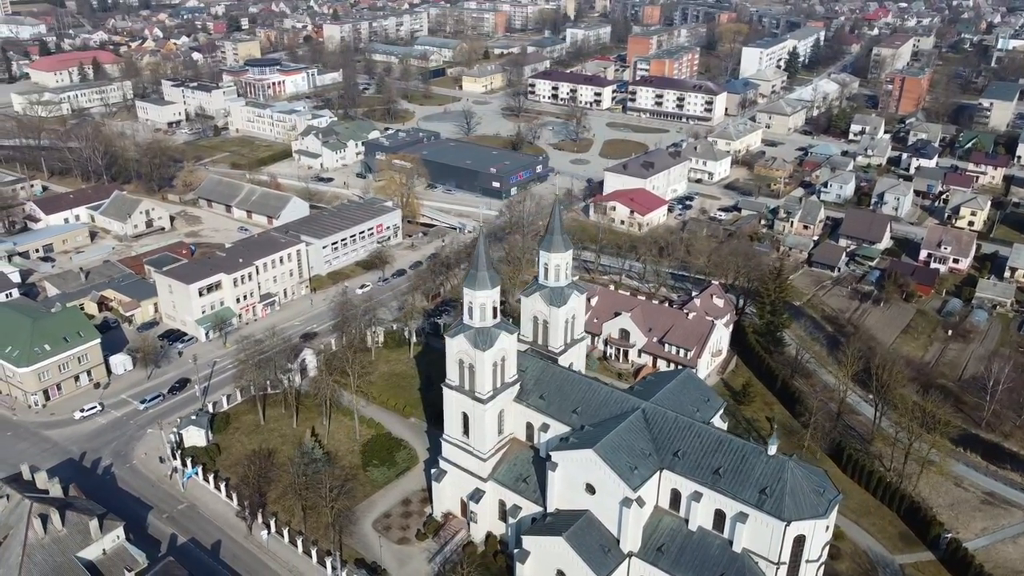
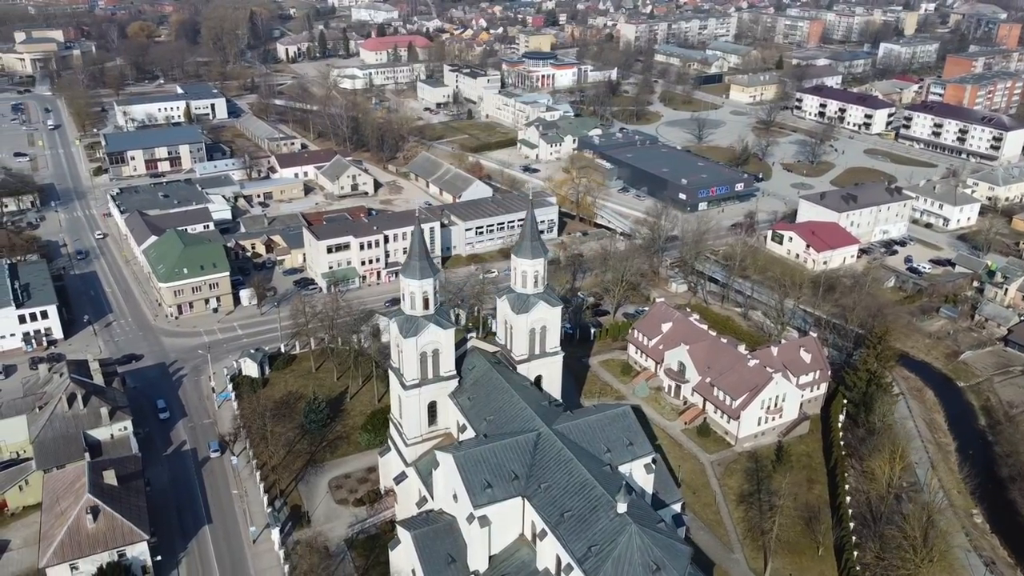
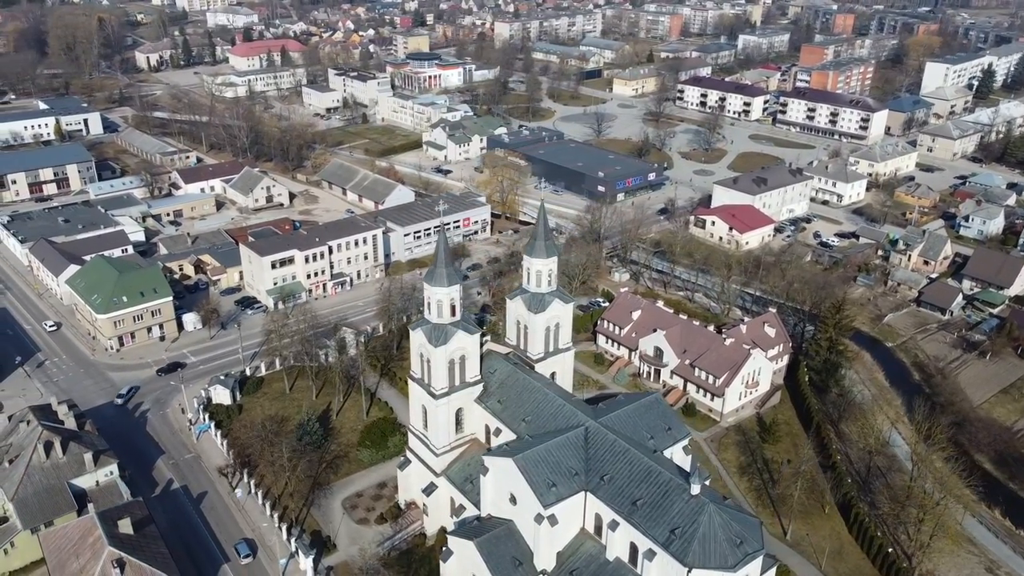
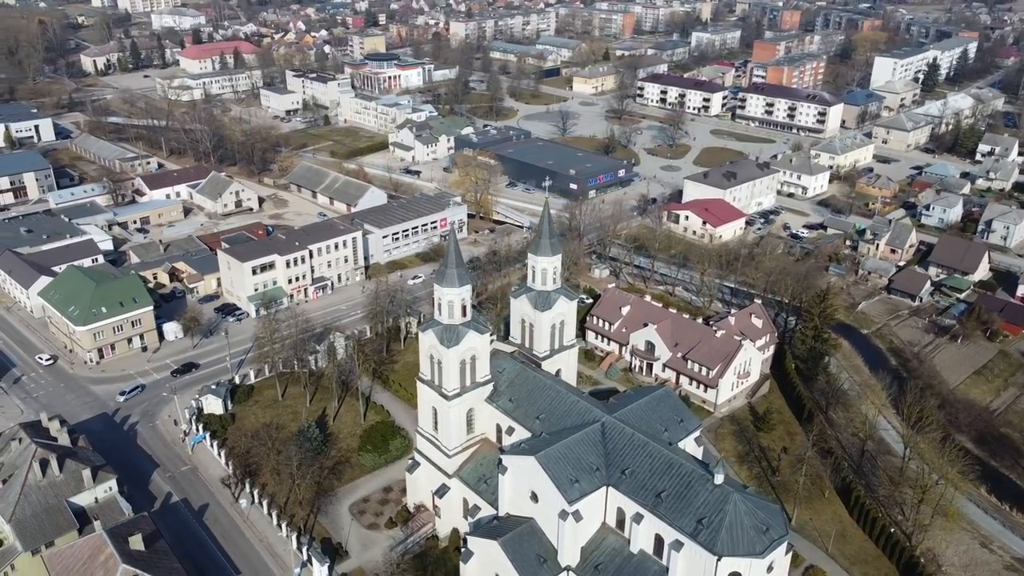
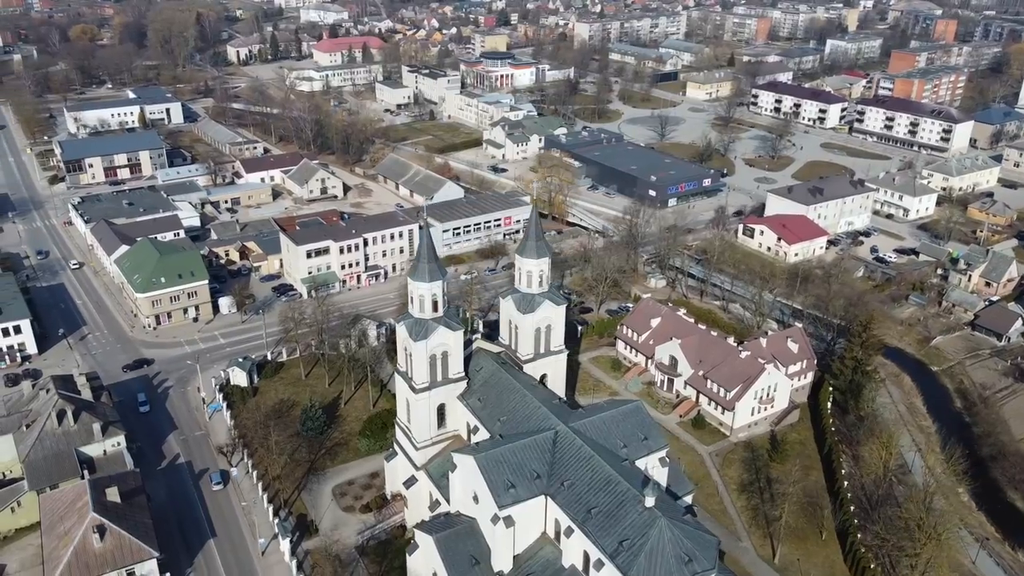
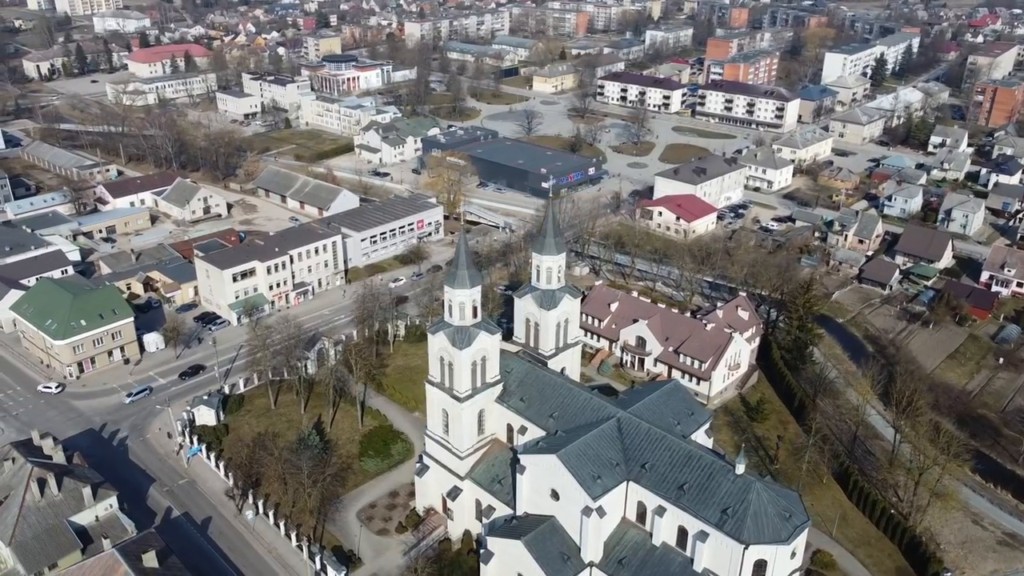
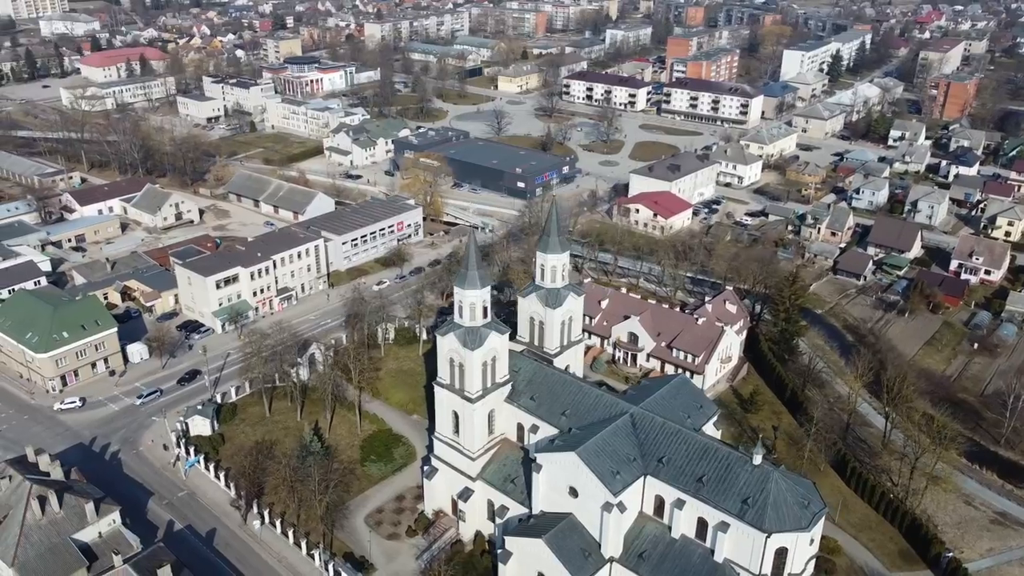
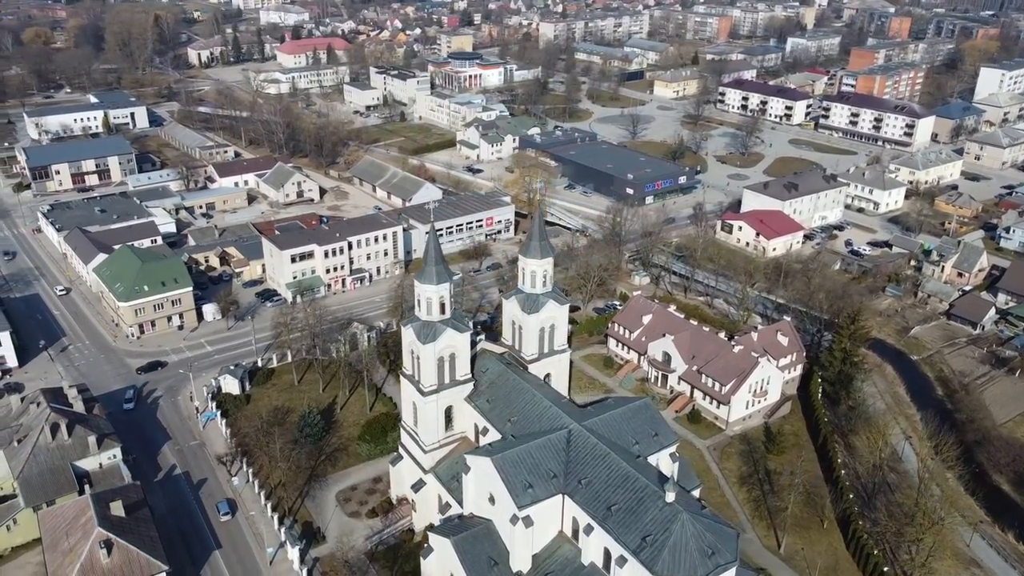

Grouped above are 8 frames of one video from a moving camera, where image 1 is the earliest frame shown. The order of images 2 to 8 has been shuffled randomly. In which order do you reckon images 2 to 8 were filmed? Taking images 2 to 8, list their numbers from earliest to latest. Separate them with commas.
7, 6, 4, 3, 8, 5, 2
